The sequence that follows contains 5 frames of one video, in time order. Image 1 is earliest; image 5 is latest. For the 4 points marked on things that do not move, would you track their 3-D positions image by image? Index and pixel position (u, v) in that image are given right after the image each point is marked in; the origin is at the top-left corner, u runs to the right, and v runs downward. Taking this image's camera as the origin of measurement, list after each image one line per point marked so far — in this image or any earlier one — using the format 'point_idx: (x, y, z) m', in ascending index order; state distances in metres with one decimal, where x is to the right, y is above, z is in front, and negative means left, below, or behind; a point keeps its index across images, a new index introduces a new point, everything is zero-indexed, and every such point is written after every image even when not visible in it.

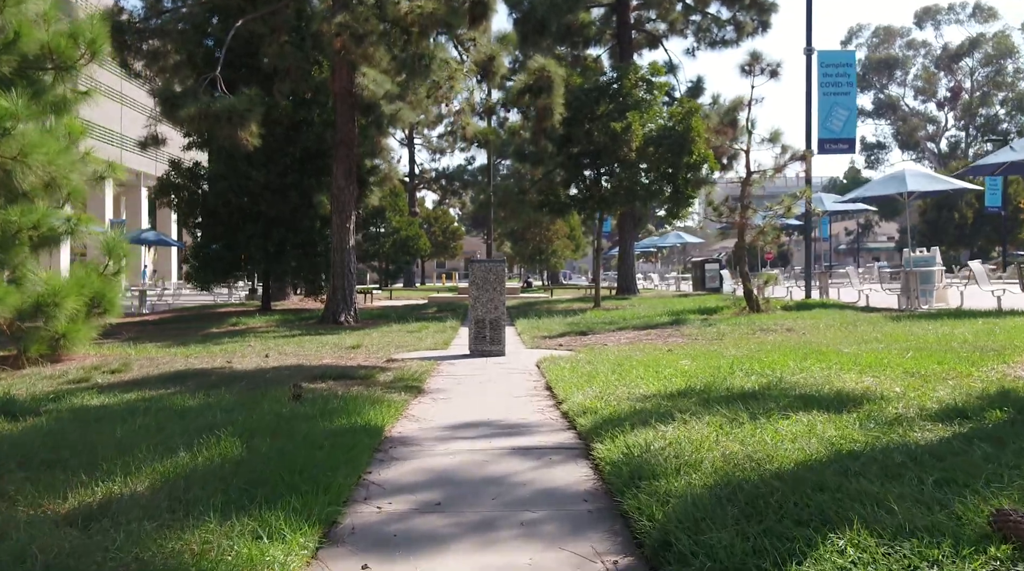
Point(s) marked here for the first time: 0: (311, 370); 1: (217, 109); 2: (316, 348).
0: (-2.1, -0.9, +10.0) m
1: (-5.3, +3.2, +17.4) m
2: (-2.8, -0.9, +13.8) m
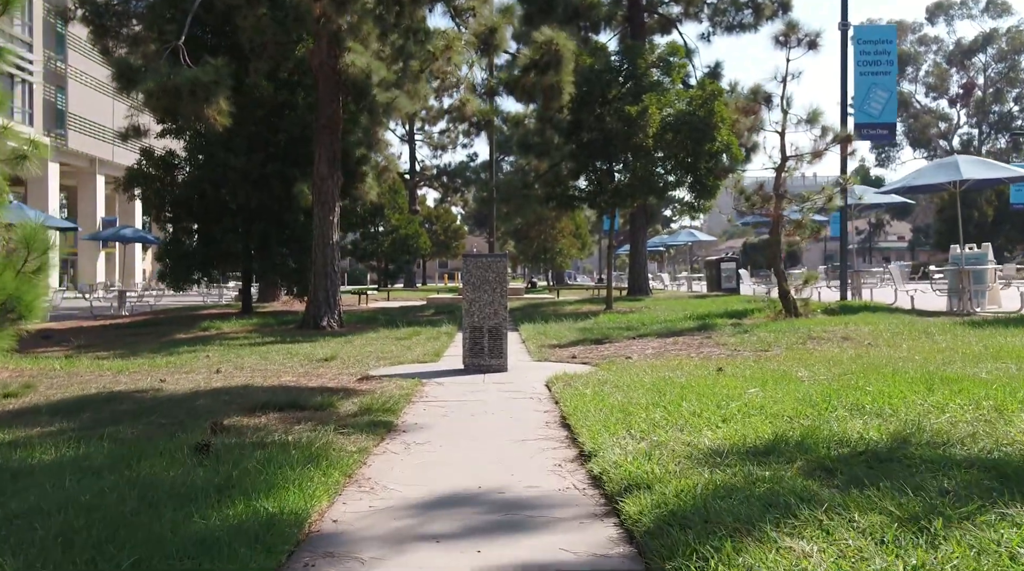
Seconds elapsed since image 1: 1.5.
0: (-2.0, -0.9, +7.7) m
1: (-5.3, +3.2, +15.1) m
2: (-2.7, -0.9, +11.5) m
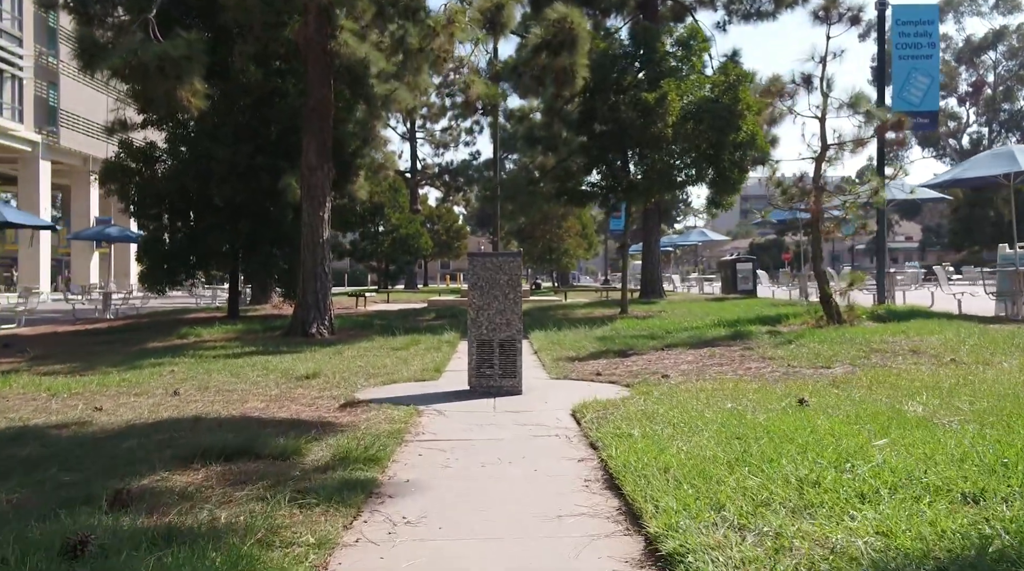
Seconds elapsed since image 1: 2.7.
0: (-1.9, -0.9, +5.9) m
1: (-5.1, +3.2, +13.4) m
2: (-2.6, -1.0, +9.8) m
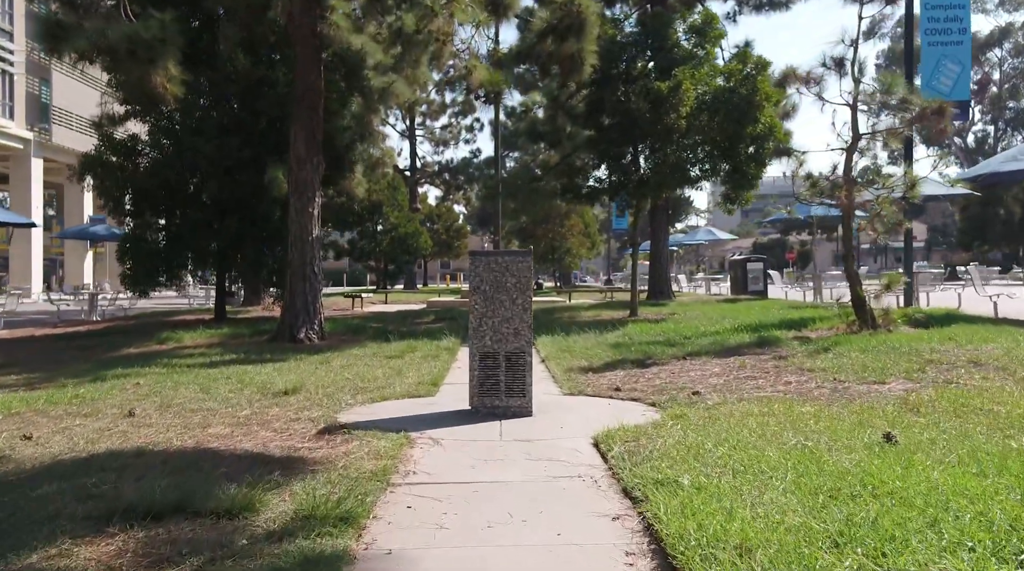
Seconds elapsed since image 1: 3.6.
0: (-1.8, -1.0, +4.7) m
1: (-5.1, +3.1, +12.2) m
2: (-2.5, -1.0, +8.6) m
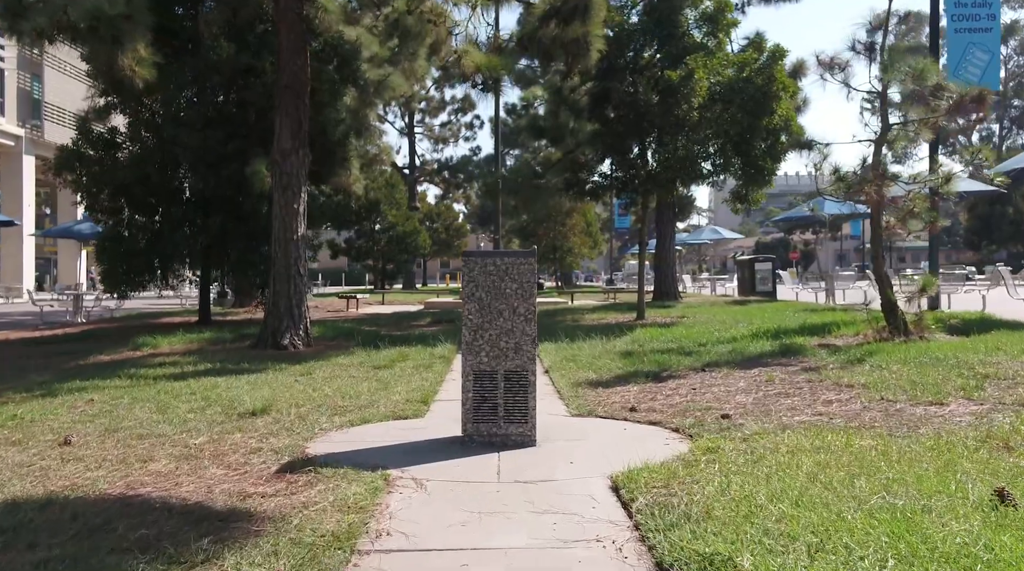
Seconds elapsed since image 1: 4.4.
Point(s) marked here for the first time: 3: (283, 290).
0: (-1.8, -1.0, +3.6) m
1: (-5.1, +3.1, +11.1) m
2: (-2.5, -1.0, +7.5) m
3: (-3.5, -0.1, +14.7) m
